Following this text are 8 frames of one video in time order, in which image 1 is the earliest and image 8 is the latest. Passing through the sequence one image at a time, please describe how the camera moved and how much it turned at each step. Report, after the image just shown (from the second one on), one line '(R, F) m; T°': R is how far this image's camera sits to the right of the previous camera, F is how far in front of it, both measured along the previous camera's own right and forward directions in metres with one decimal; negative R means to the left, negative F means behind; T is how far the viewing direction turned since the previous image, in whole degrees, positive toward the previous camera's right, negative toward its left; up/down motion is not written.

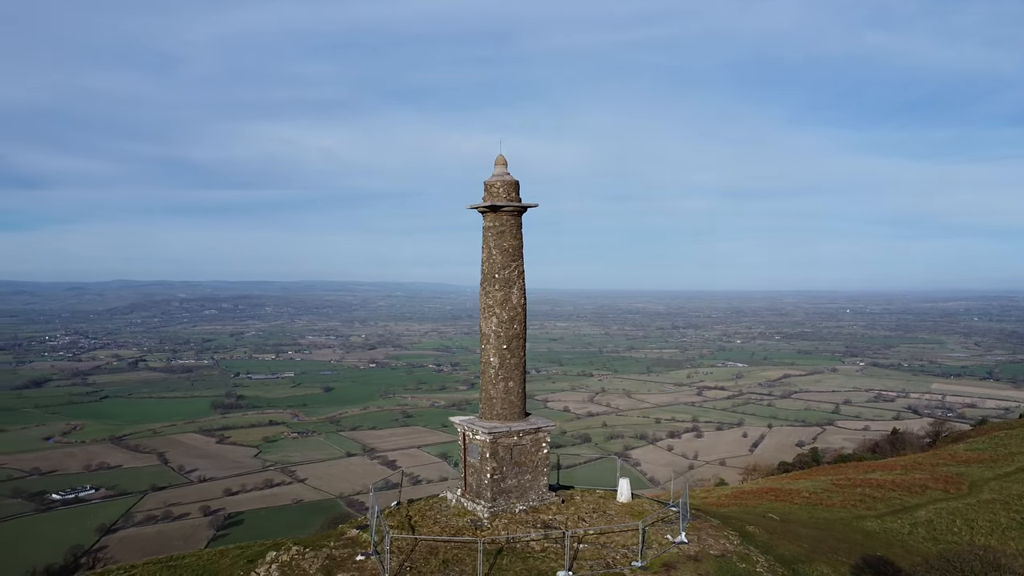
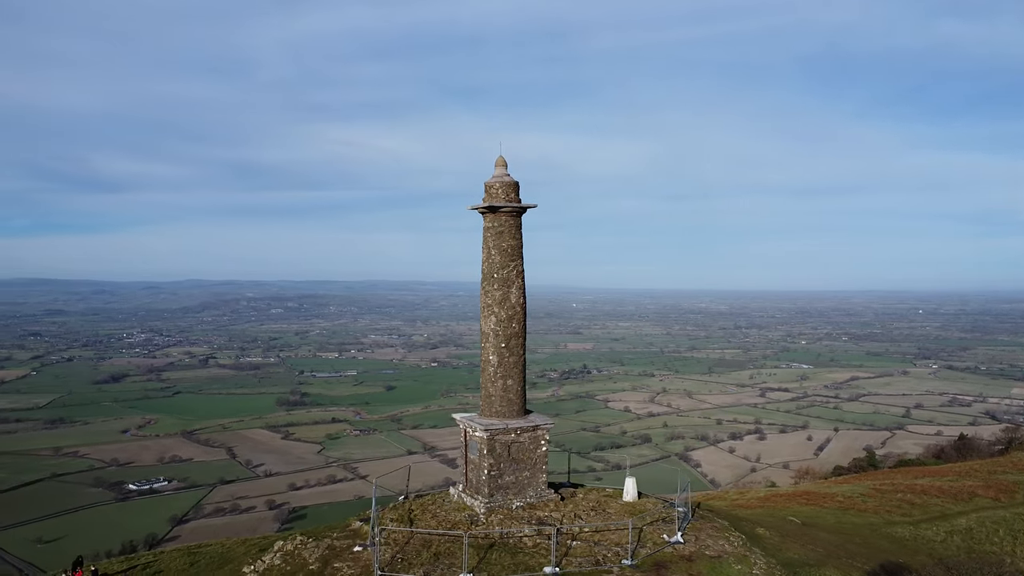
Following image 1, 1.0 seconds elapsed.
(+0.8, -0.1) m; -4°
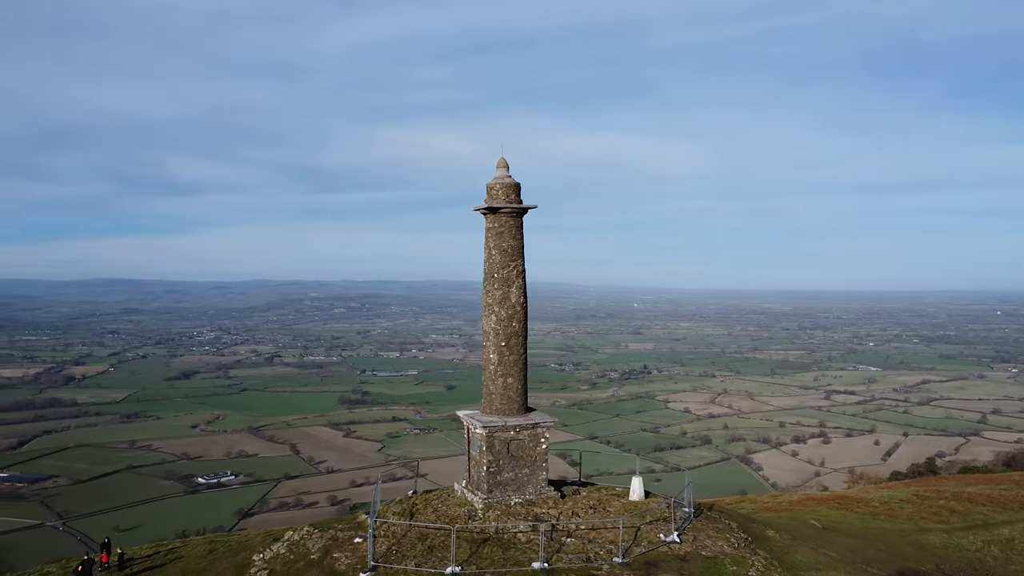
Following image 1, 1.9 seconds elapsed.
(+0.8, -0.1) m; -4°
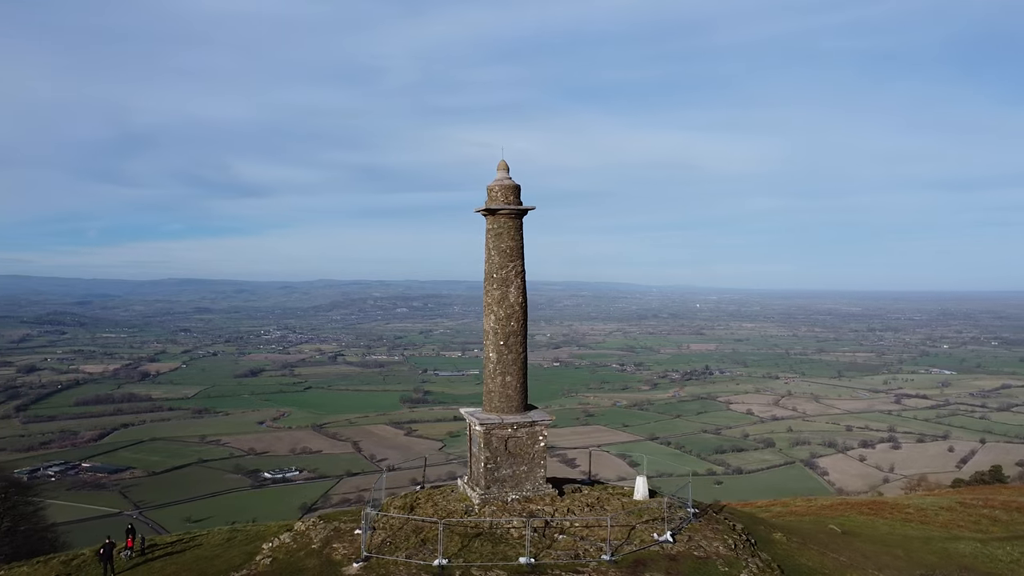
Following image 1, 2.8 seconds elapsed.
(+0.8, -0.1) m; -4°
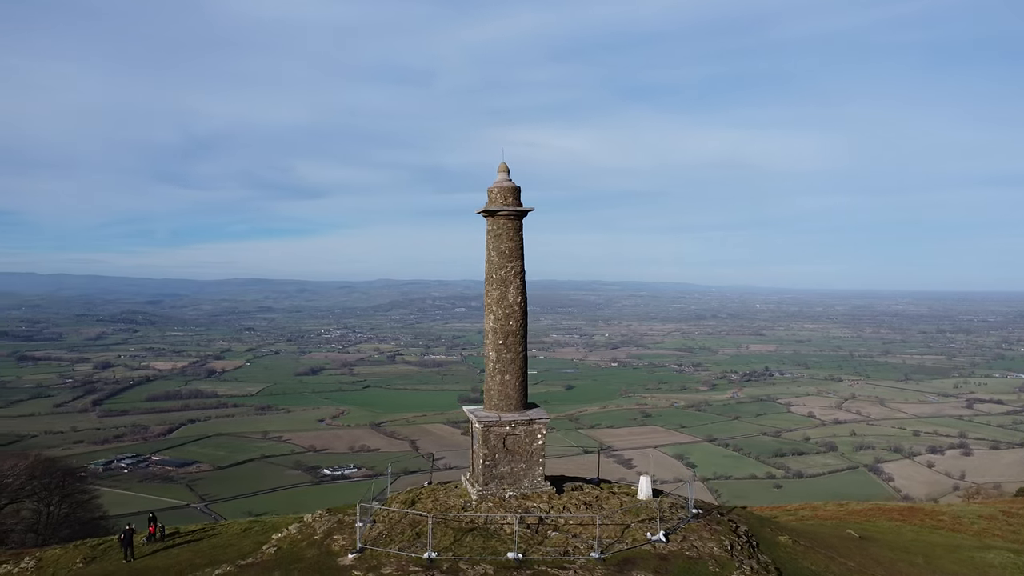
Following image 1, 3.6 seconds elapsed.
(+0.8, -0.1) m; -4°
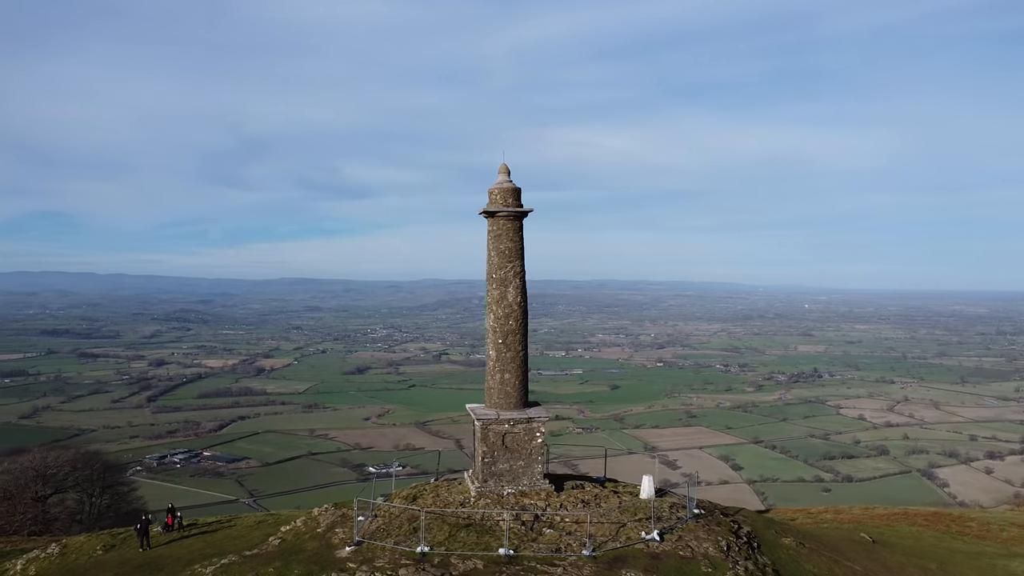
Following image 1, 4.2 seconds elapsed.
(+0.6, -0.1) m; -3°
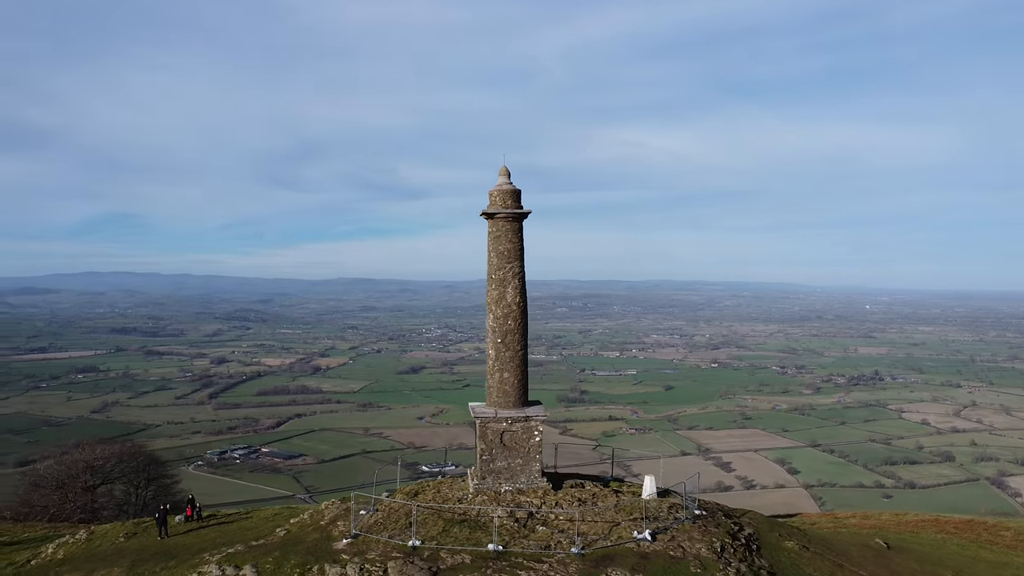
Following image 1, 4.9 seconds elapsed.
(+0.8, -0.1) m; -4°
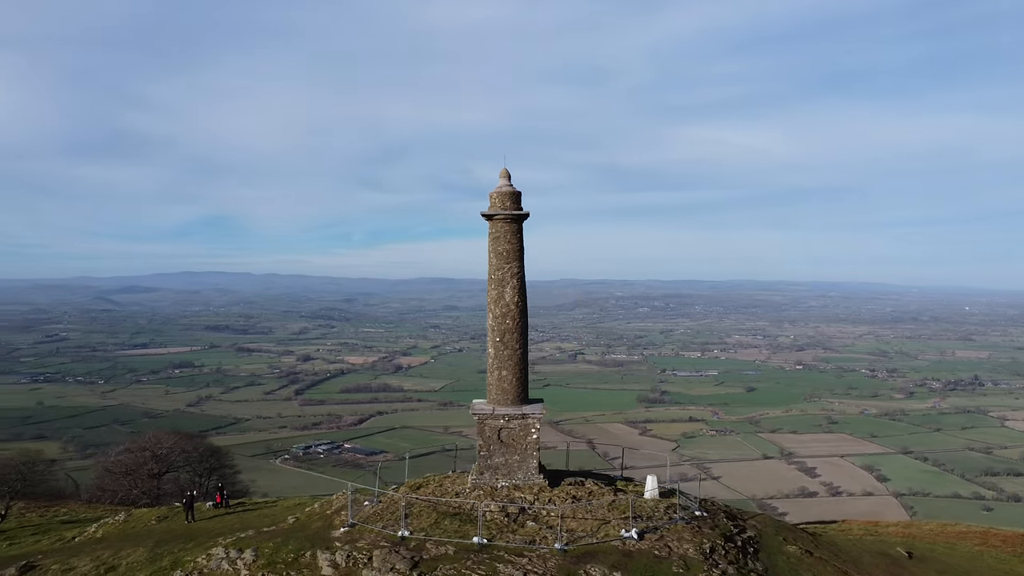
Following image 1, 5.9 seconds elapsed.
(+1.2, -0.2) m; -6°
